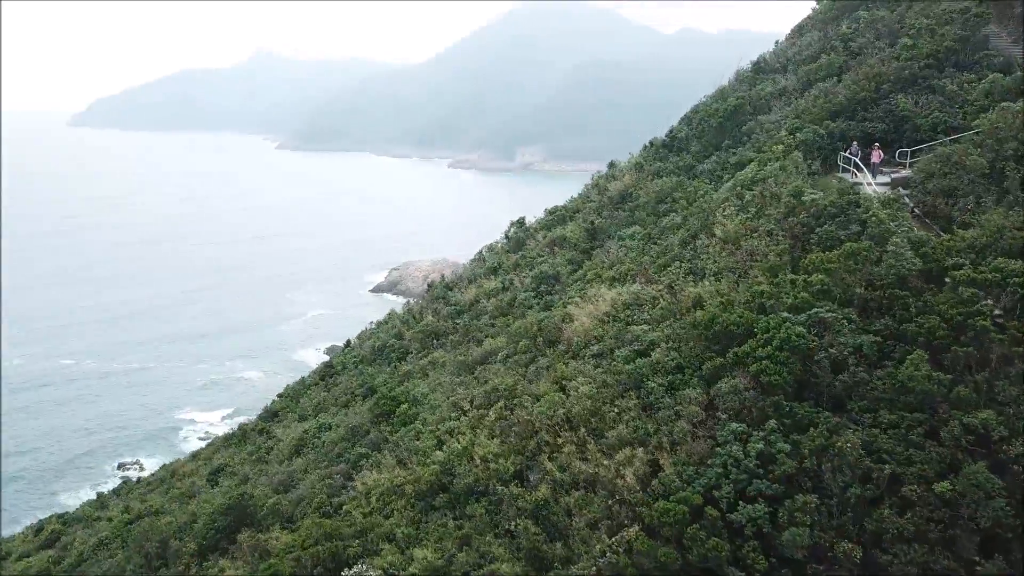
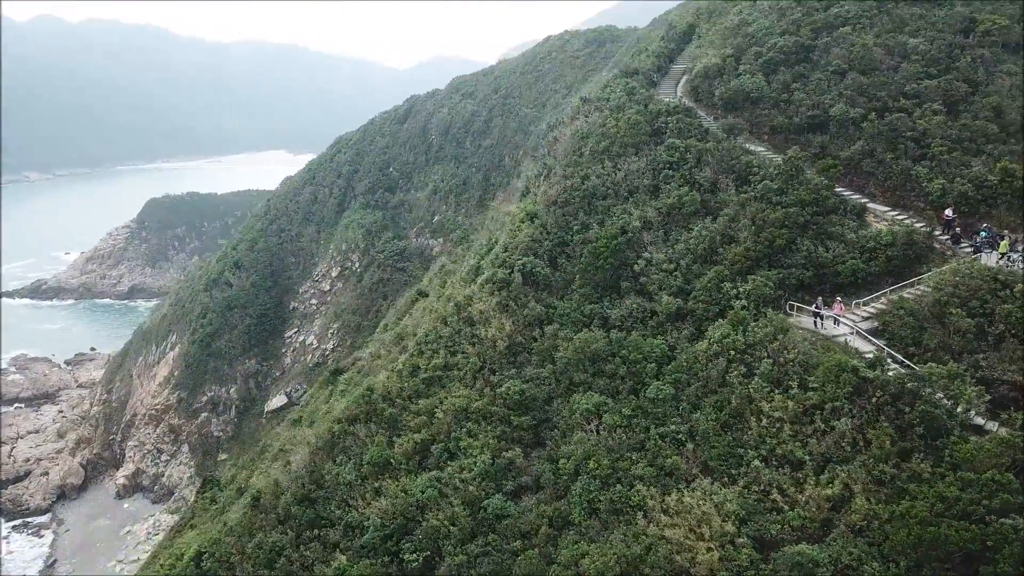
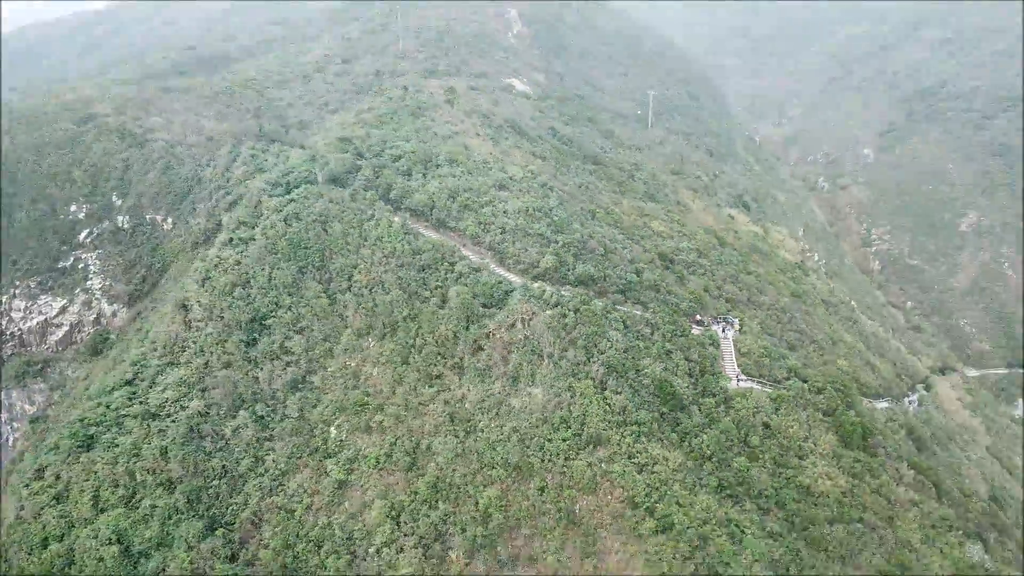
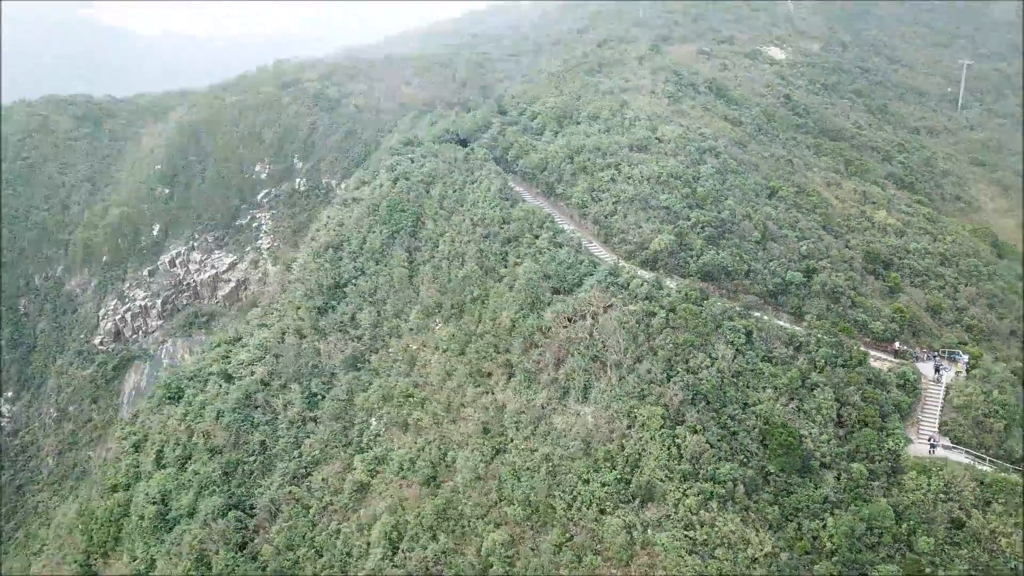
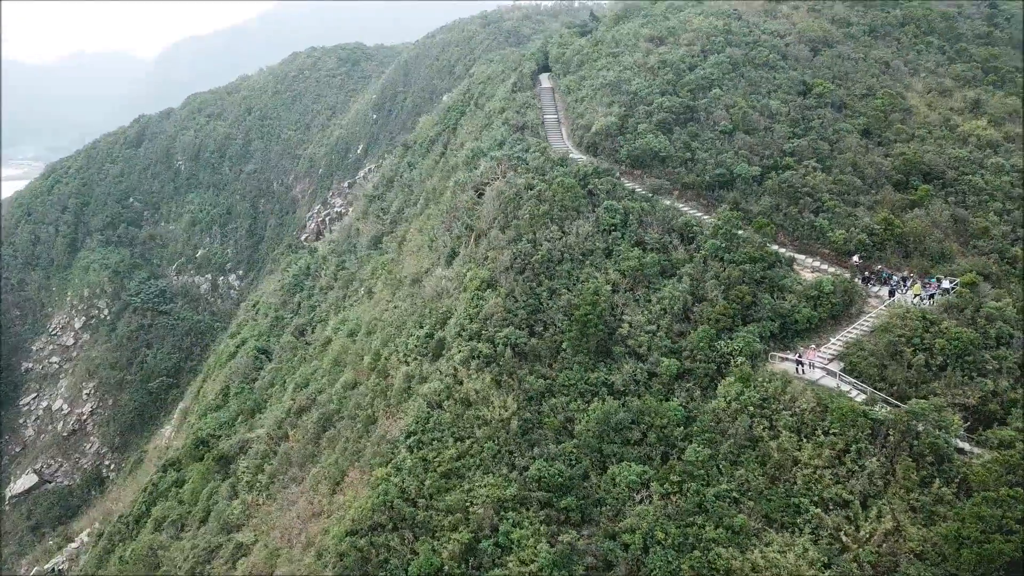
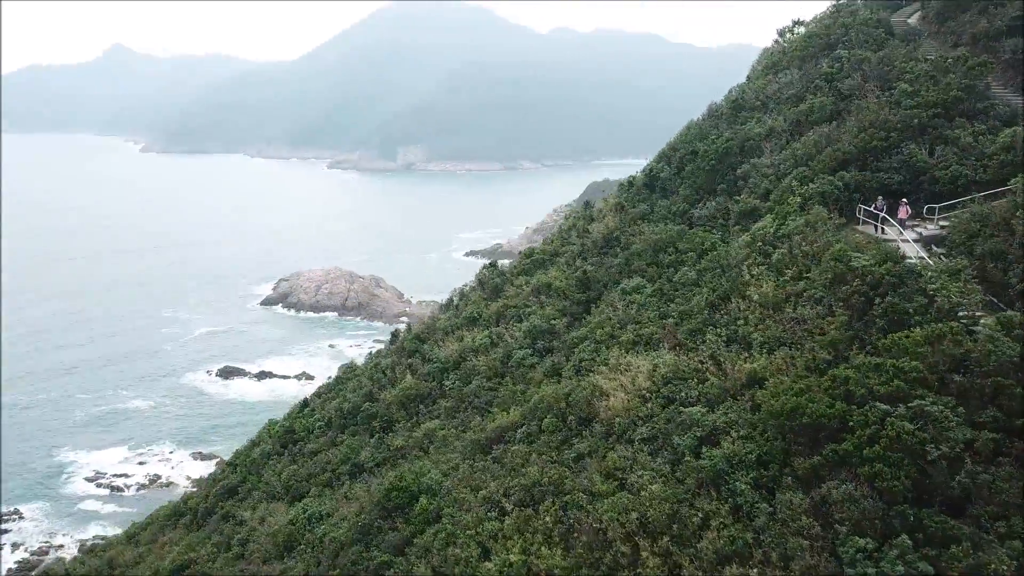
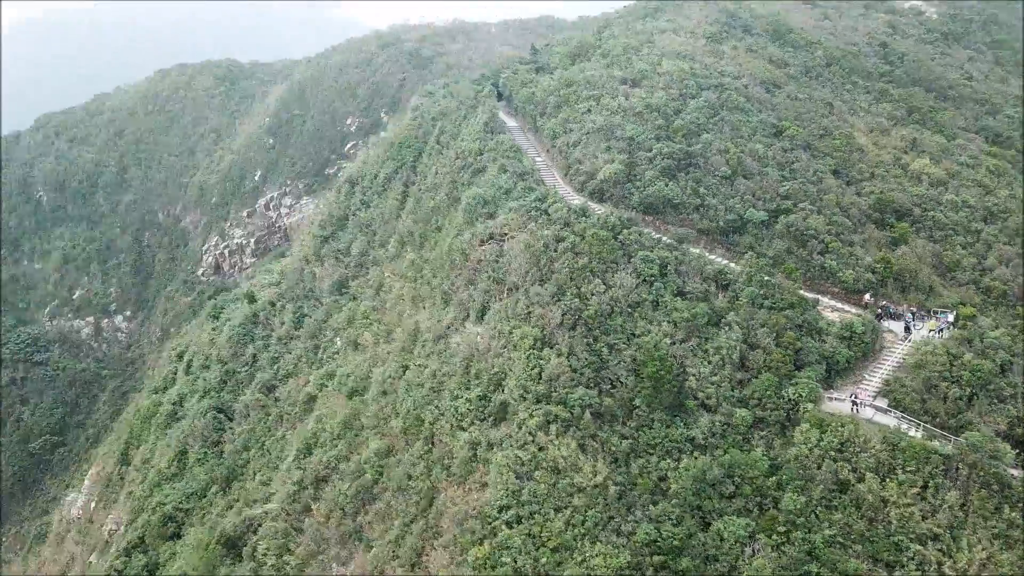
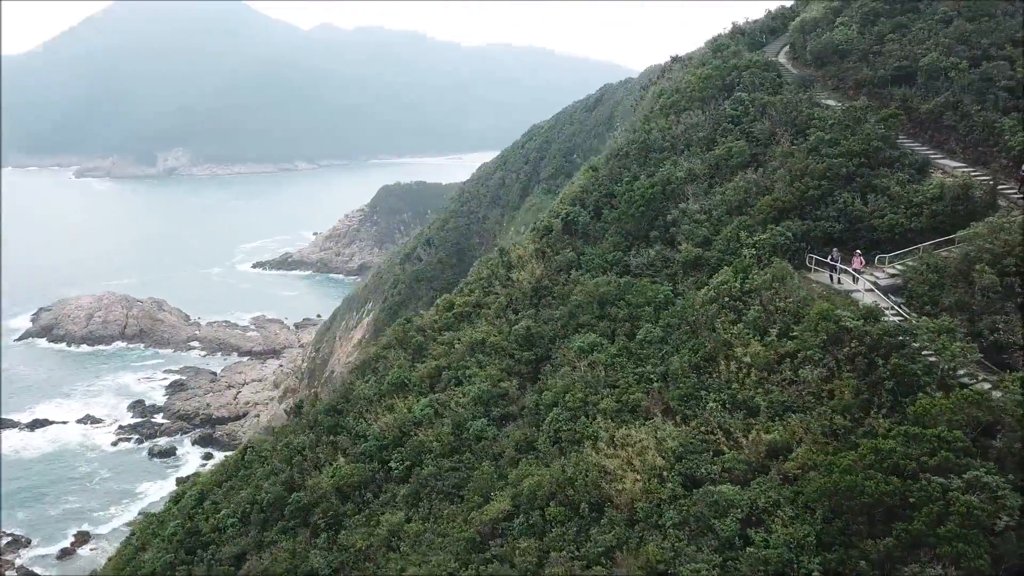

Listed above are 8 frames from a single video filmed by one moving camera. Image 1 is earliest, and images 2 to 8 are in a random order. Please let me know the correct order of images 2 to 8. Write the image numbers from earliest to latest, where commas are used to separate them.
6, 8, 2, 5, 7, 4, 3
